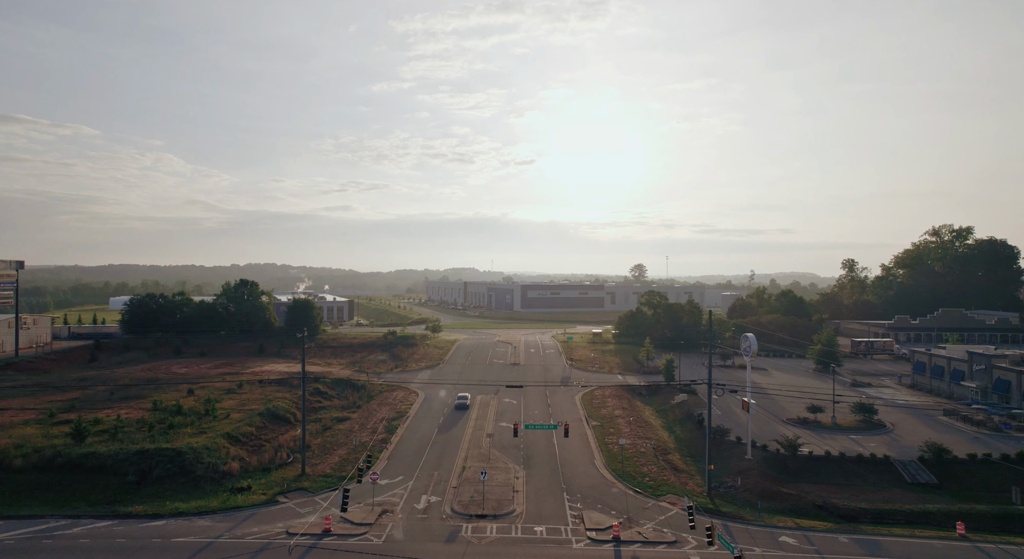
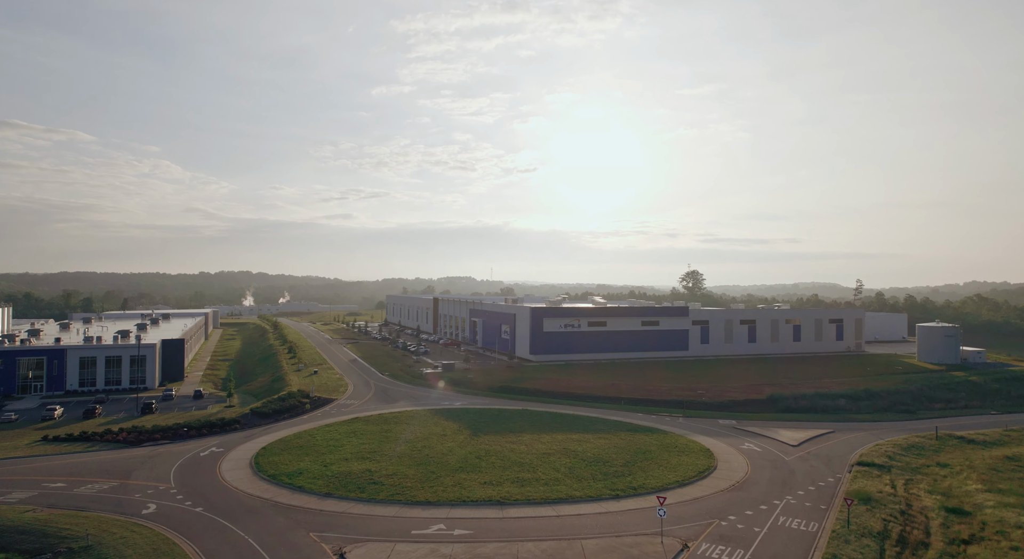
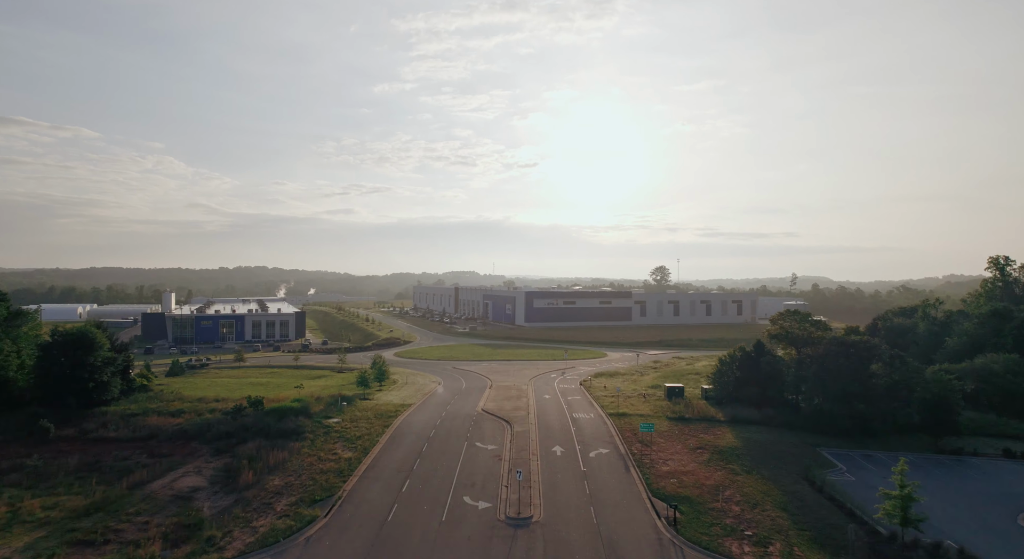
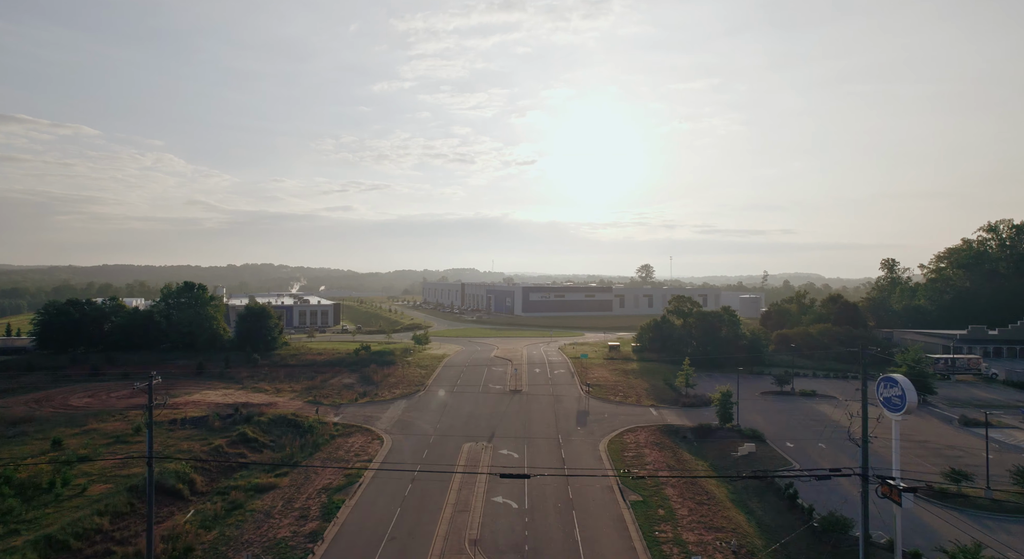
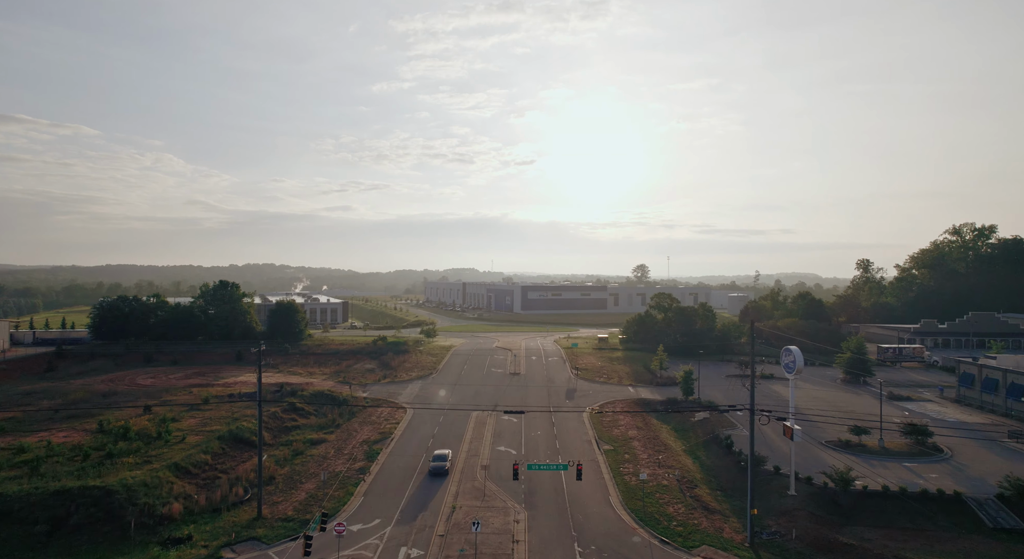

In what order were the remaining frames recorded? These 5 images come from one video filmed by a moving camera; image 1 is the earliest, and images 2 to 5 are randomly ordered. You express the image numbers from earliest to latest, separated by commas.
5, 4, 3, 2
